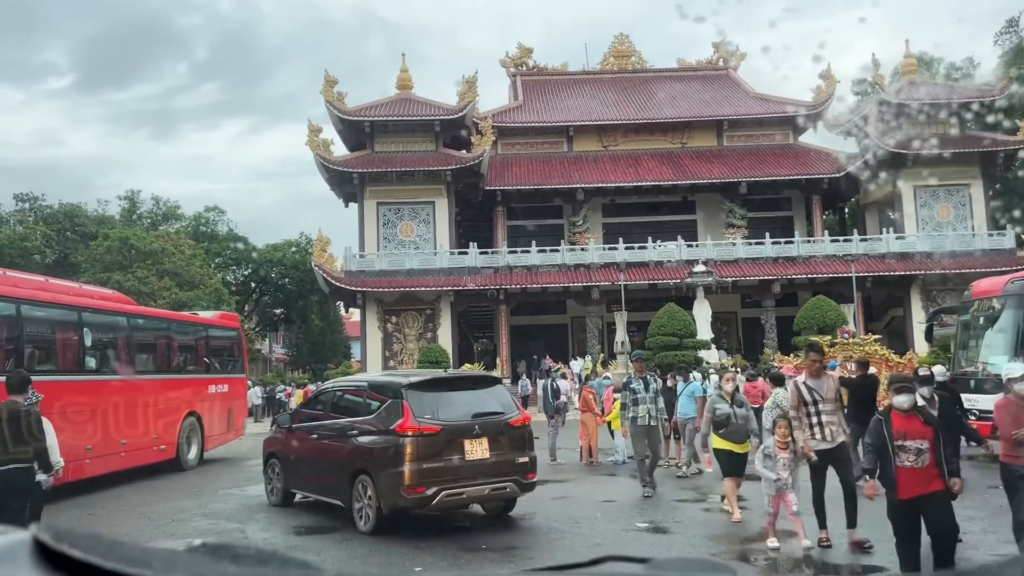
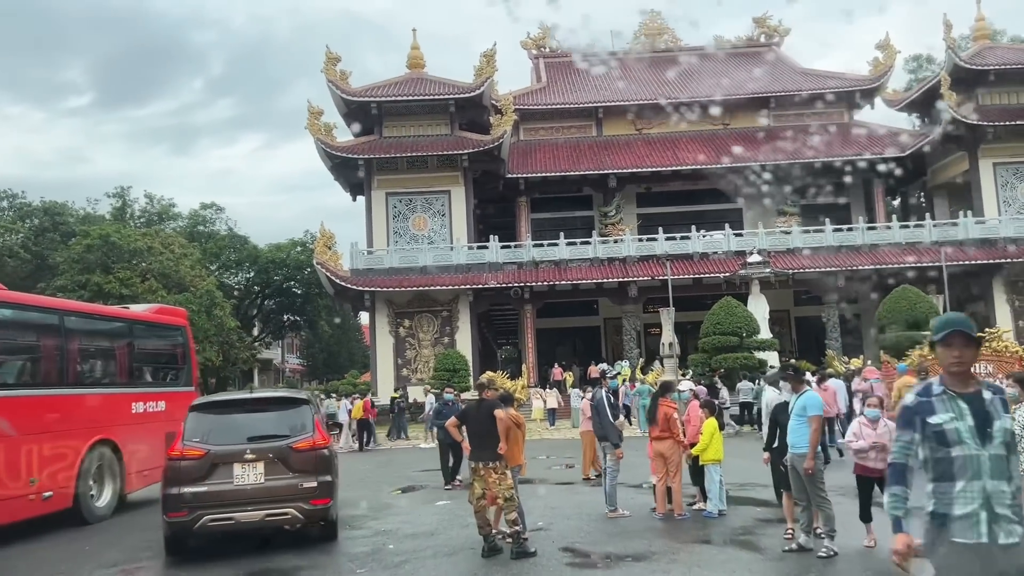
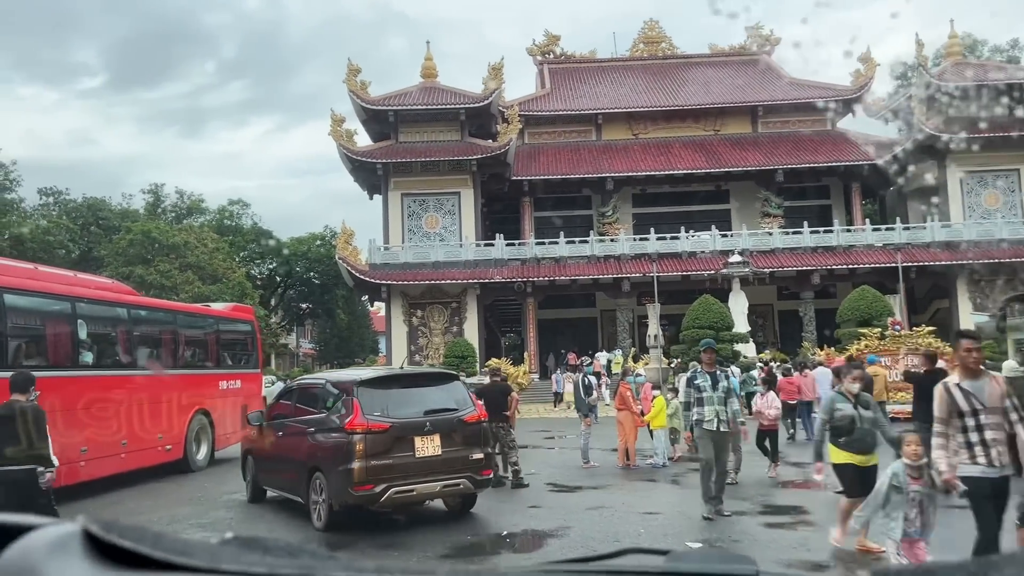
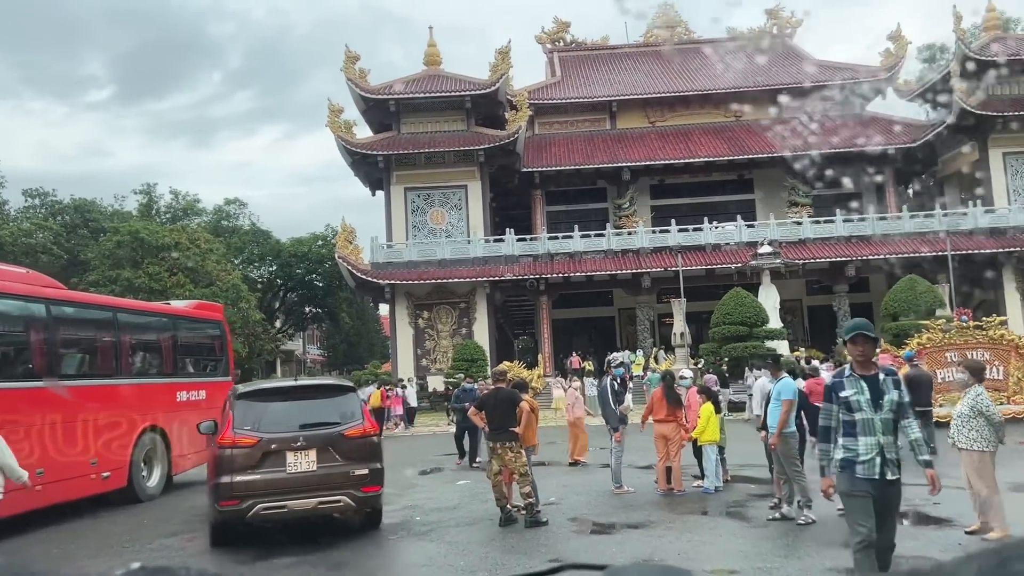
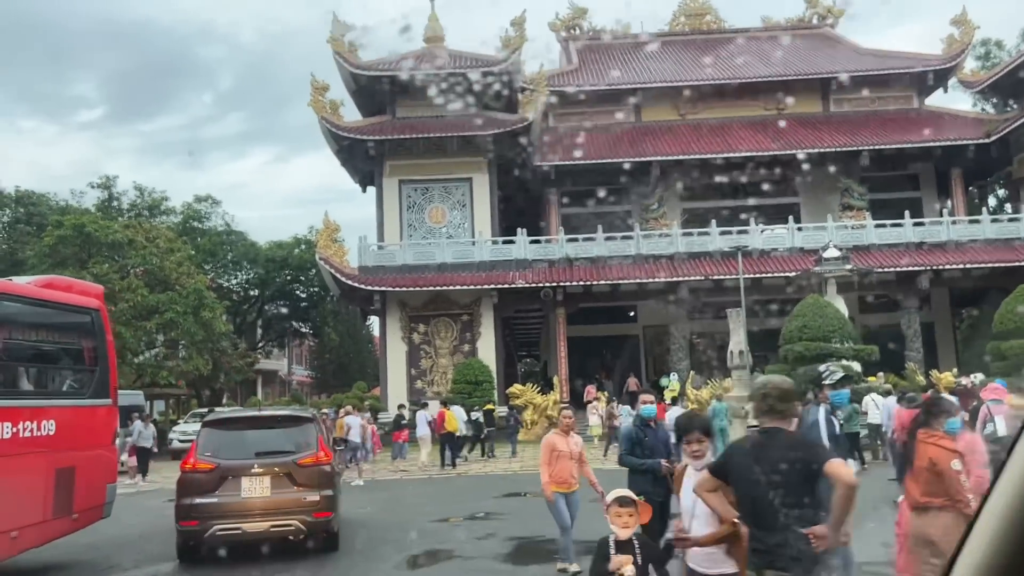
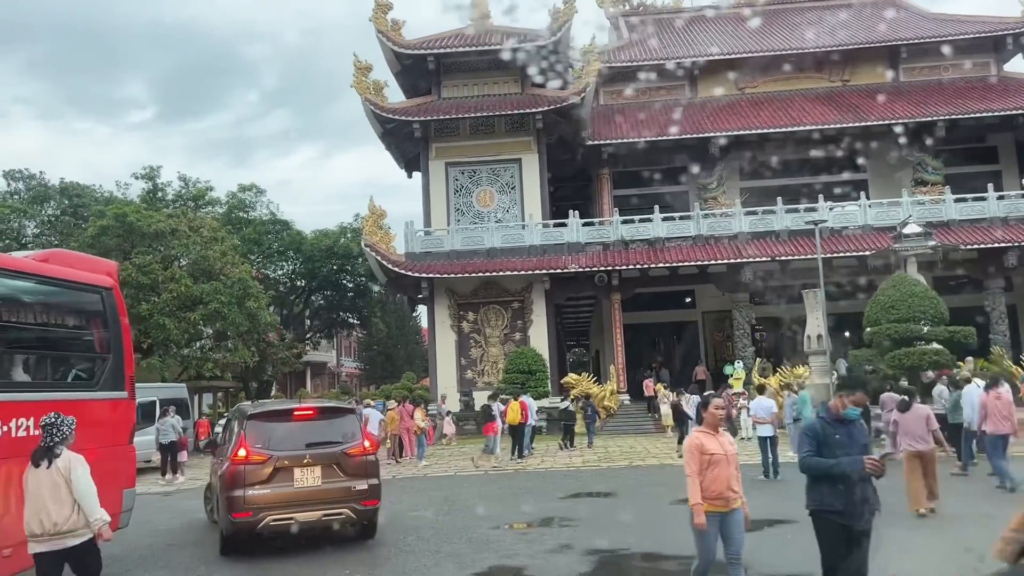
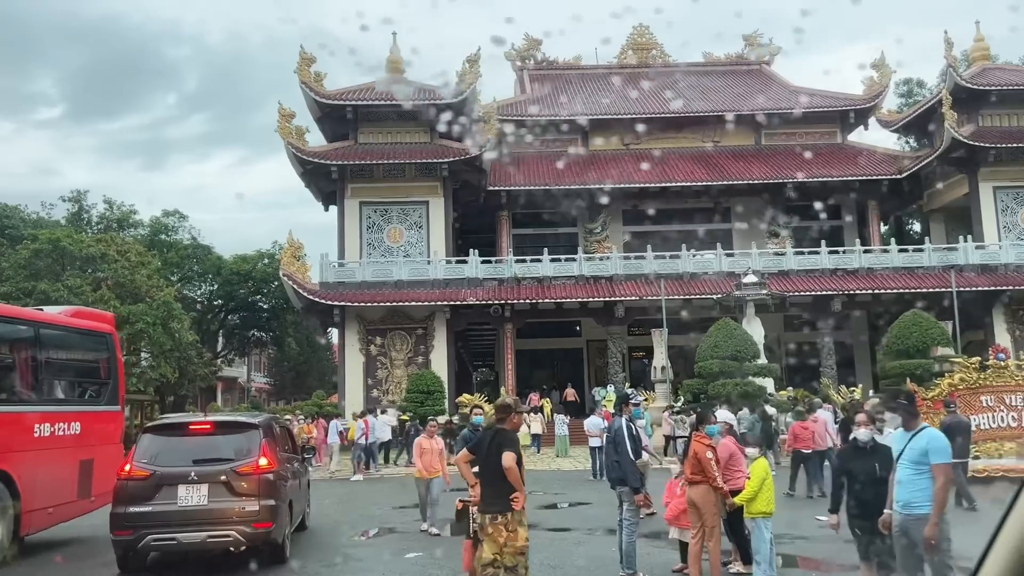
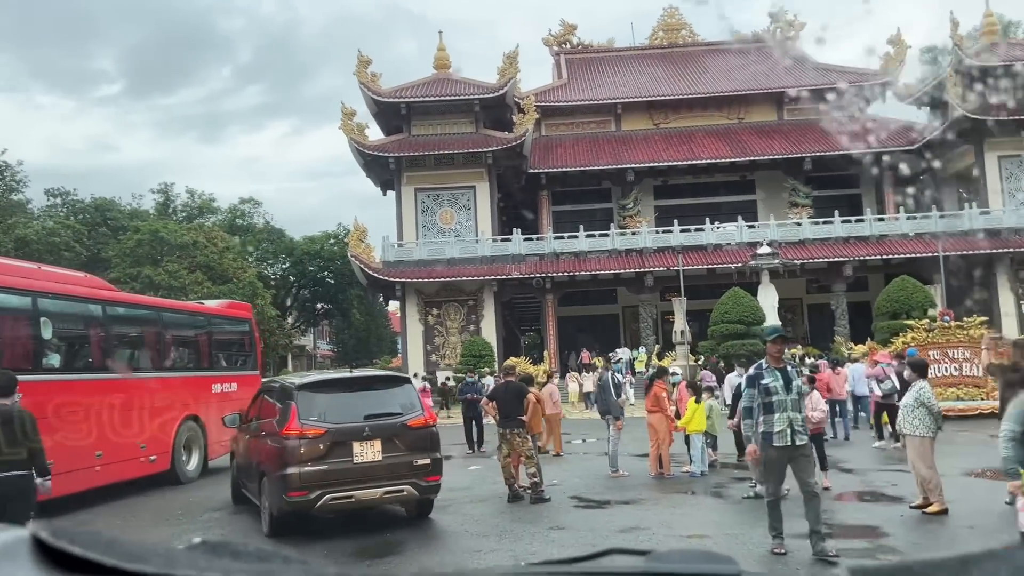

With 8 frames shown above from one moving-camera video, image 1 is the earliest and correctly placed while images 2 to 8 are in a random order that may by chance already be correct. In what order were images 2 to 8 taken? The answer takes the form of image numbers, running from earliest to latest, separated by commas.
3, 8, 4, 2, 7, 5, 6
